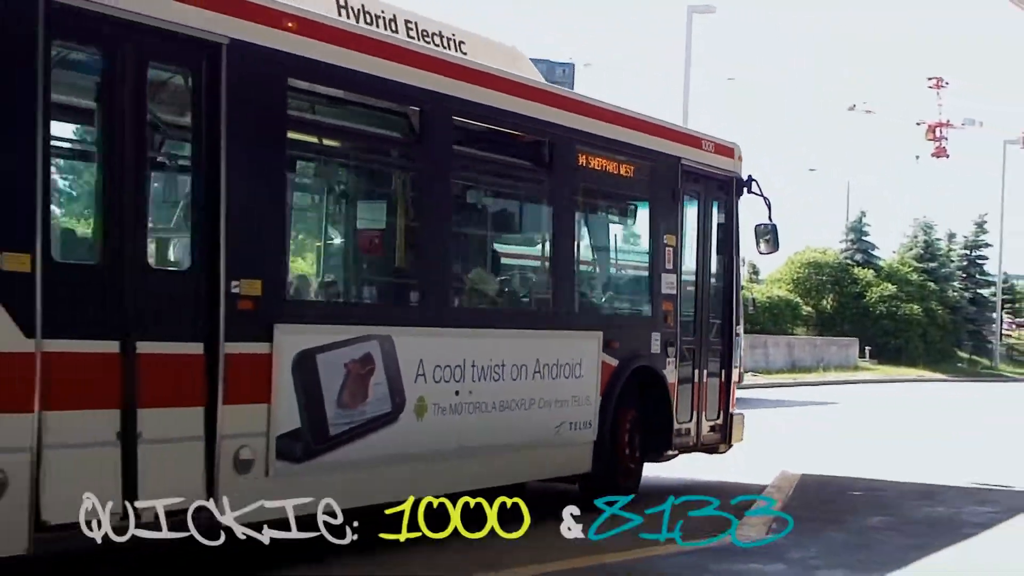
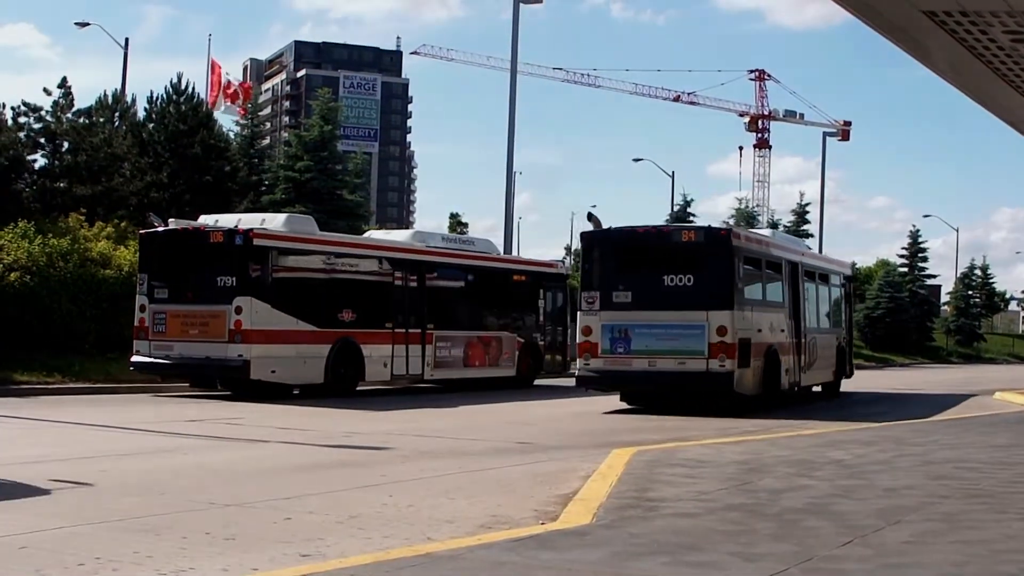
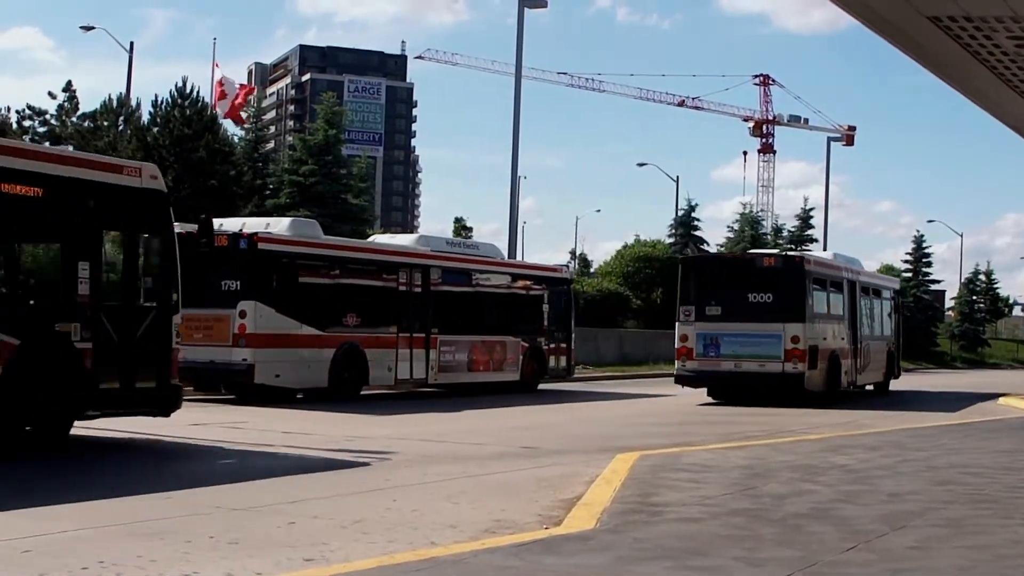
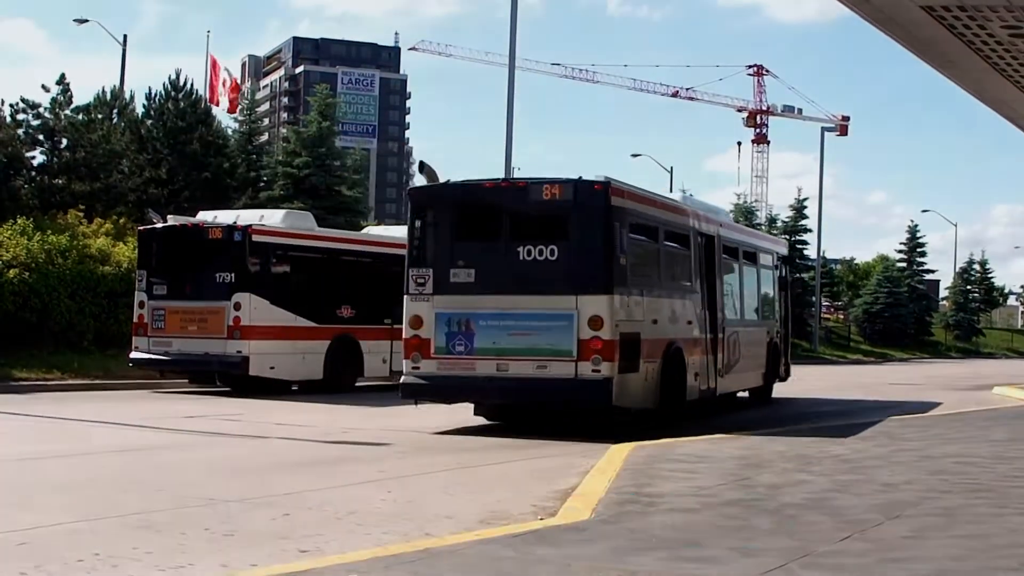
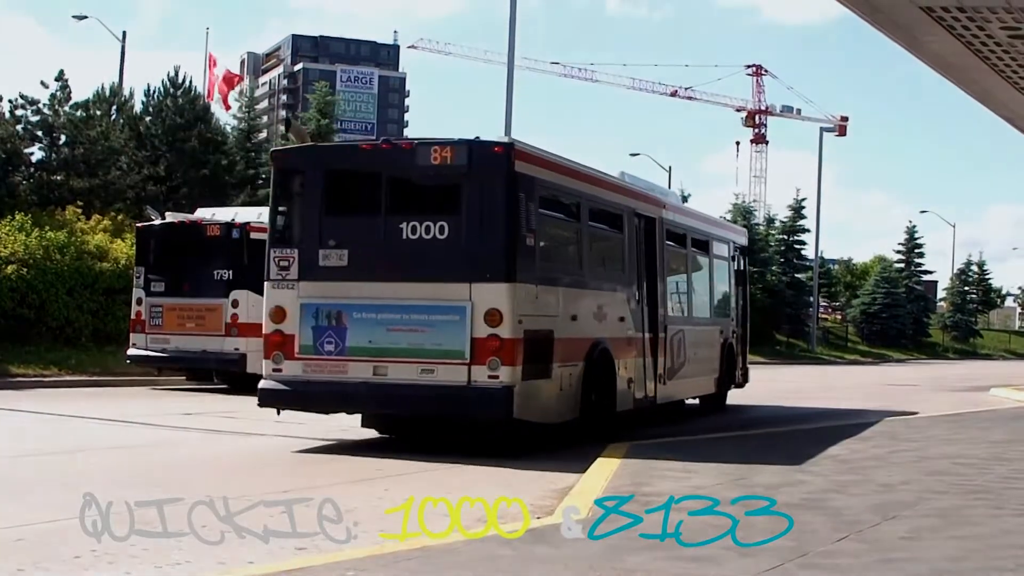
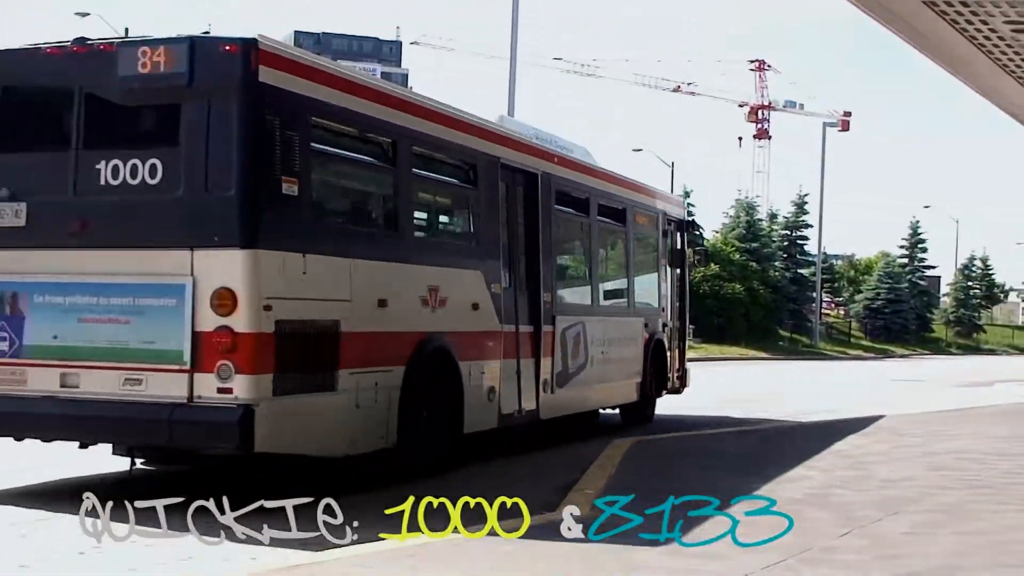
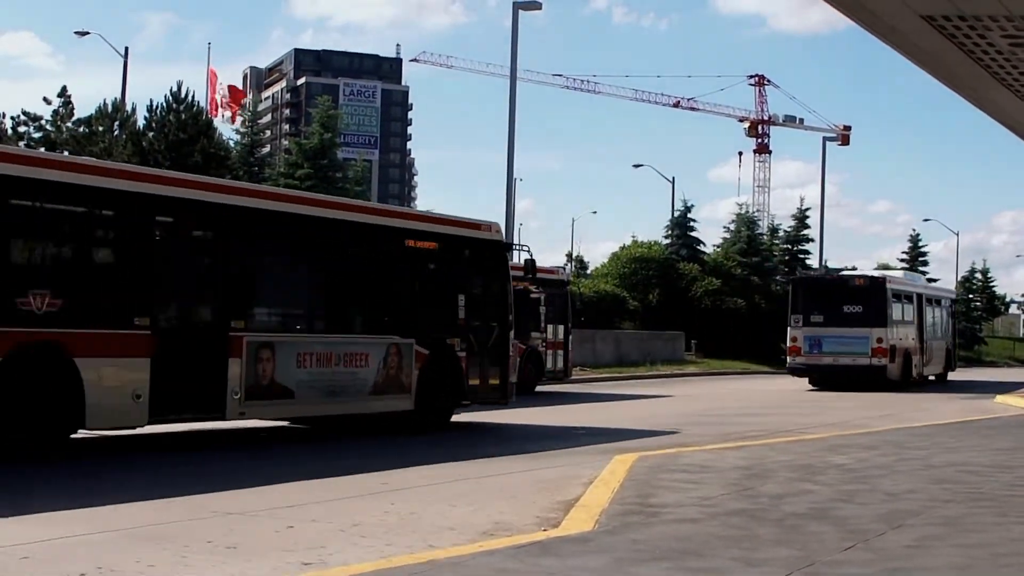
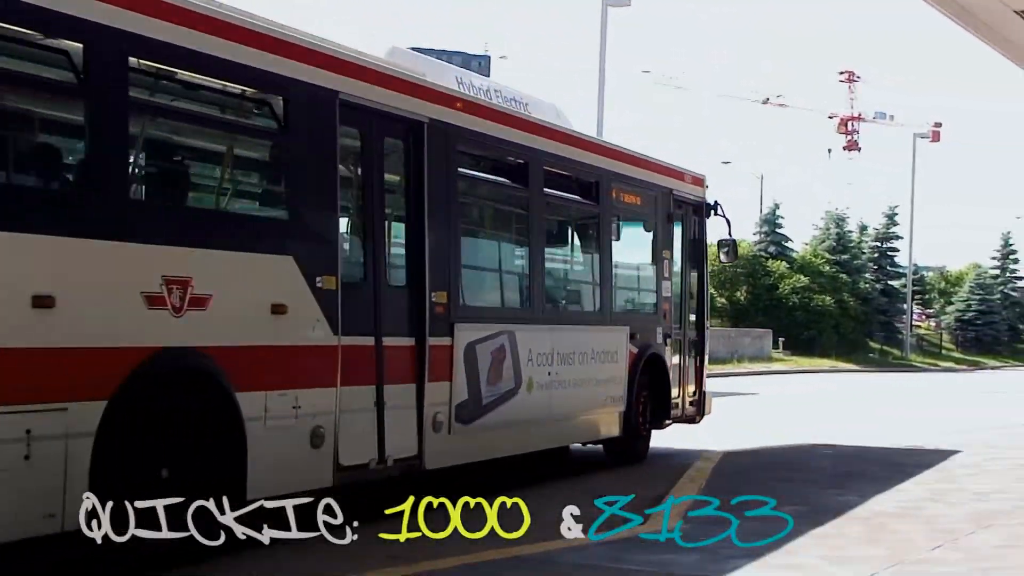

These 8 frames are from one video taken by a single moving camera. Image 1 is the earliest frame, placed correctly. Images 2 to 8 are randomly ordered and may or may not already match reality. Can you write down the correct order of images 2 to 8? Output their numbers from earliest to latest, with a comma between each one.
8, 6, 5, 4, 2, 3, 7
